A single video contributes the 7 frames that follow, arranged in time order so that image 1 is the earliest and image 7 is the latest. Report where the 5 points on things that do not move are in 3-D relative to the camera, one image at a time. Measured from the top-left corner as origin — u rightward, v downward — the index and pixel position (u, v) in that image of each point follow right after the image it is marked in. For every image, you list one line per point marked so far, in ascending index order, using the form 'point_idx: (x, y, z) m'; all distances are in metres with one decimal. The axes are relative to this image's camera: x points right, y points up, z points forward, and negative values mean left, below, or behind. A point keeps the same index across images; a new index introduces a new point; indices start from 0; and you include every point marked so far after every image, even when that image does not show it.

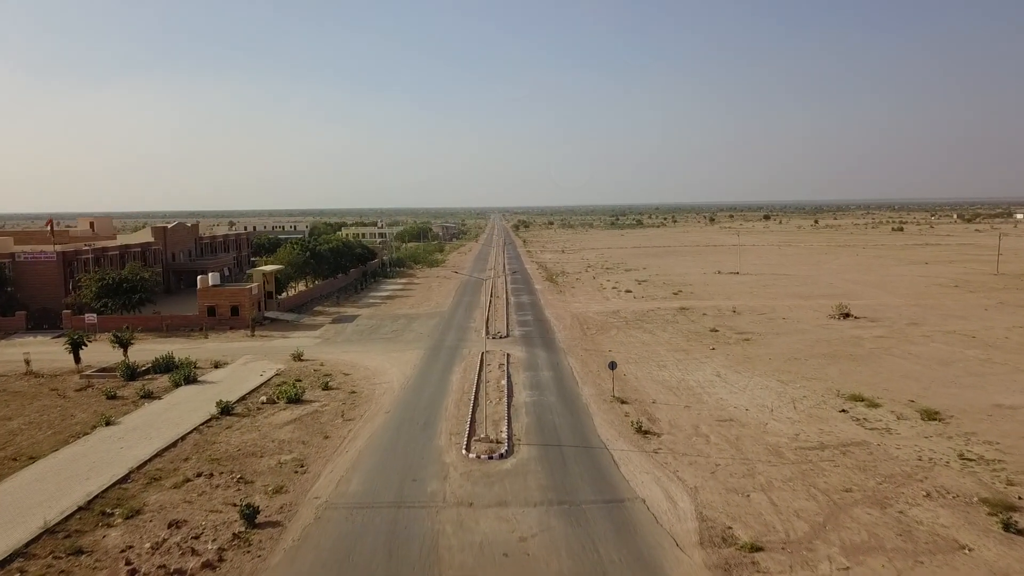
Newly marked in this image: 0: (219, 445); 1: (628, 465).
0: (-7.2, -3.9, +19.8) m
1: (+2.5, -3.8, +17.5) m
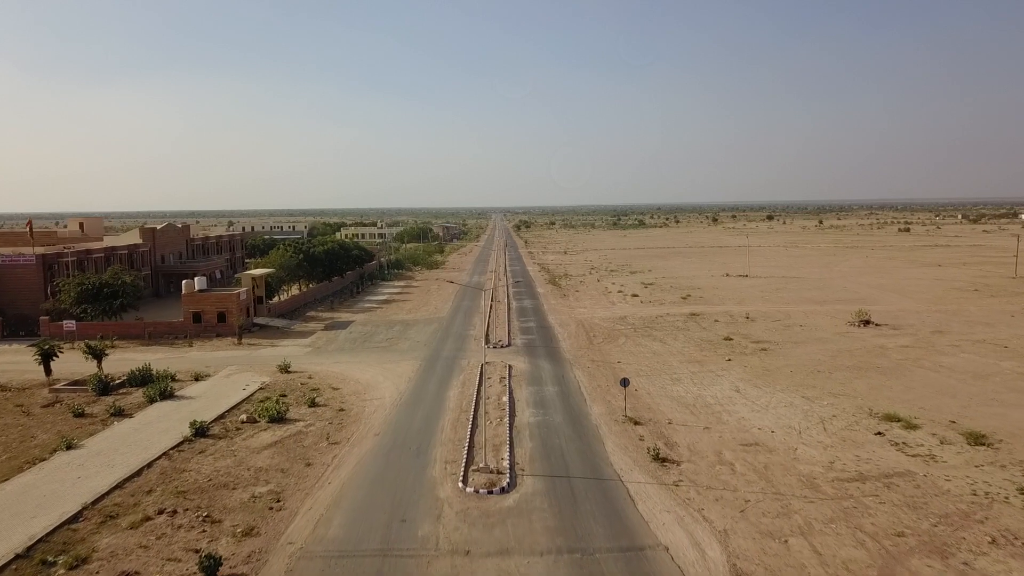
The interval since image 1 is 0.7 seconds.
0: (-7.1, -4.1, +17.8) m
1: (+2.5, -4.1, +15.5) m
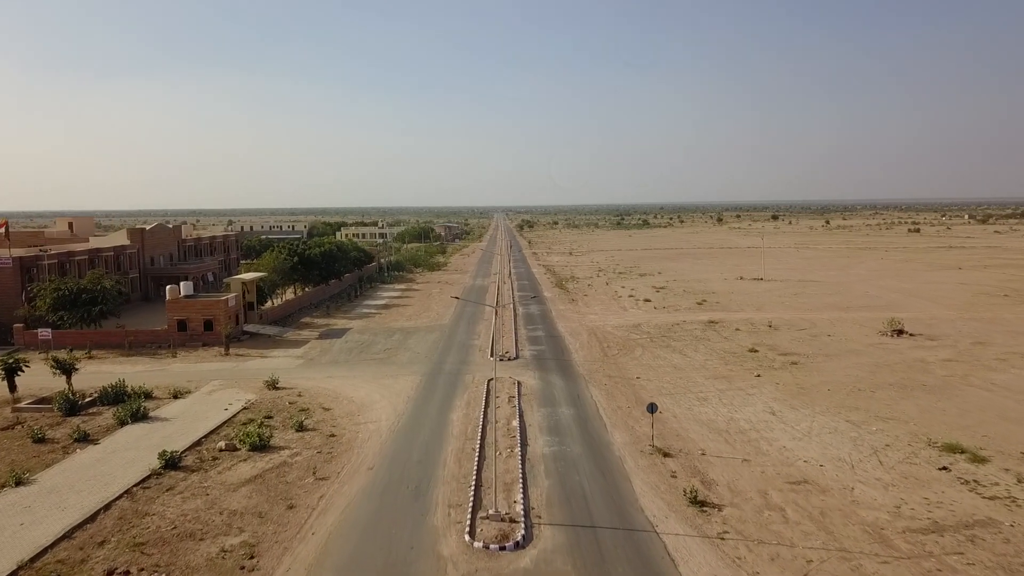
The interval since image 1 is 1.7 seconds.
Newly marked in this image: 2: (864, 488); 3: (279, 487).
0: (-6.8, -4.4, +15.3) m
1: (+2.8, -4.4, +13.0) m
2: (+7.2, -4.1, +16.6) m
3: (-4.9, -4.2, +17.1) m
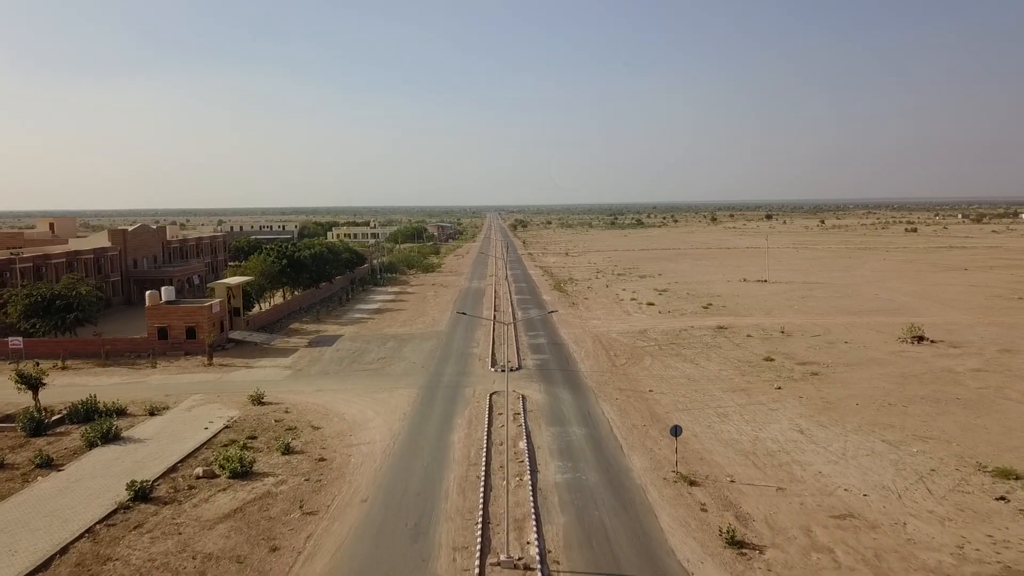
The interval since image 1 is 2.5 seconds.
0: (-6.6, -4.6, +13.4) m
1: (+3.1, -4.6, +11.2) m
2: (+7.4, -4.3, +14.9) m
3: (-4.7, -4.4, +15.2) m
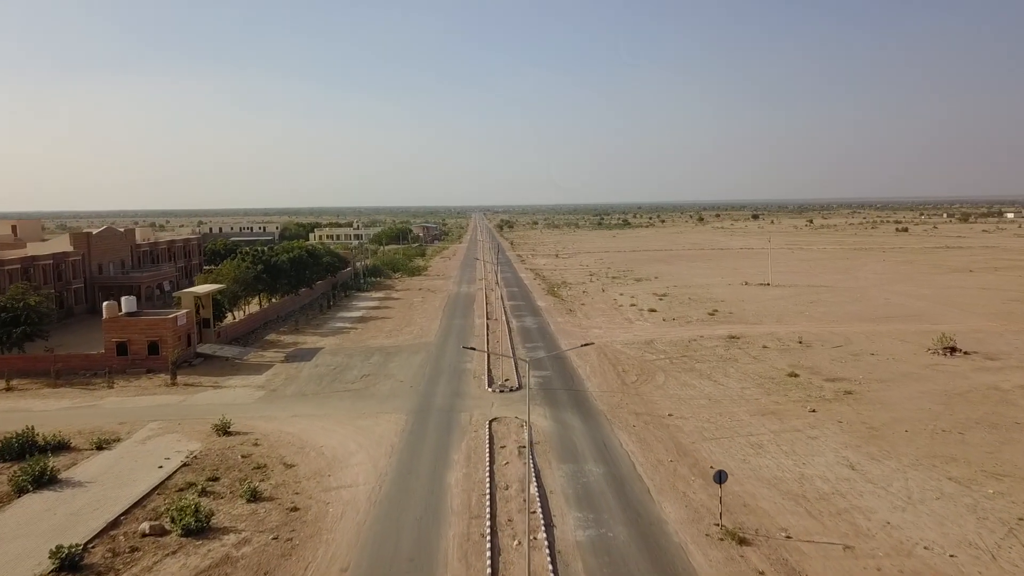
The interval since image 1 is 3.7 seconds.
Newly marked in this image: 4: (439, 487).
0: (-6.3, -4.9, +10.3) m
1: (+3.4, -4.9, +8.3) m
2: (+7.6, -4.6, +12.1) m
3: (-4.4, -4.7, +12.1) m
4: (-1.5, -4.0, +16.7) m
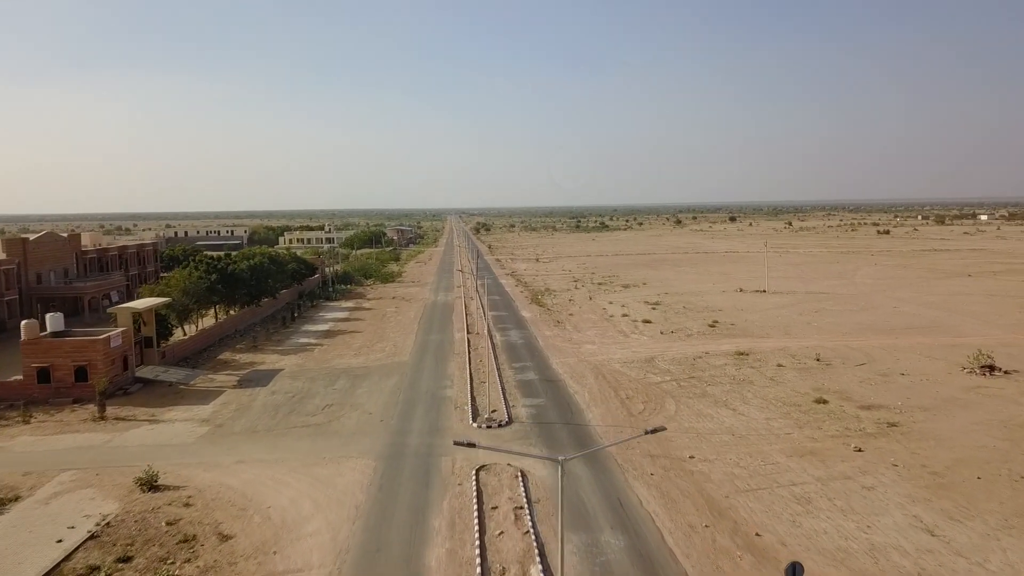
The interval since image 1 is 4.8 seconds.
0: (-6.2, -5.4, +6.4) m
1: (+3.6, -5.3, +4.6) m
2: (+7.8, -4.9, +8.6) m
3: (-4.3, -5.1, +8.3) m
4: (-1.5, -4.4, +13.0) m
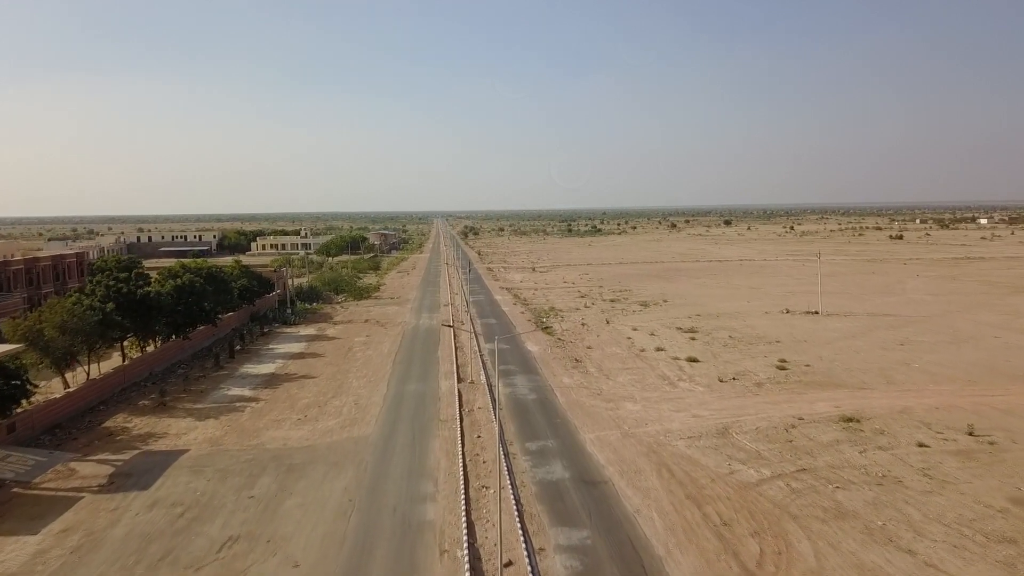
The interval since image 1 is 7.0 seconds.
0: (-5.4, -6.3, -3.3) m
1: (+4.3, -6.2, -4.9) m
2: (+8.4, -5.9, -0.9) m
3: (-3.6, -6.1, -1.4) m
4: (-0.9, -5.4, +3.4) m
